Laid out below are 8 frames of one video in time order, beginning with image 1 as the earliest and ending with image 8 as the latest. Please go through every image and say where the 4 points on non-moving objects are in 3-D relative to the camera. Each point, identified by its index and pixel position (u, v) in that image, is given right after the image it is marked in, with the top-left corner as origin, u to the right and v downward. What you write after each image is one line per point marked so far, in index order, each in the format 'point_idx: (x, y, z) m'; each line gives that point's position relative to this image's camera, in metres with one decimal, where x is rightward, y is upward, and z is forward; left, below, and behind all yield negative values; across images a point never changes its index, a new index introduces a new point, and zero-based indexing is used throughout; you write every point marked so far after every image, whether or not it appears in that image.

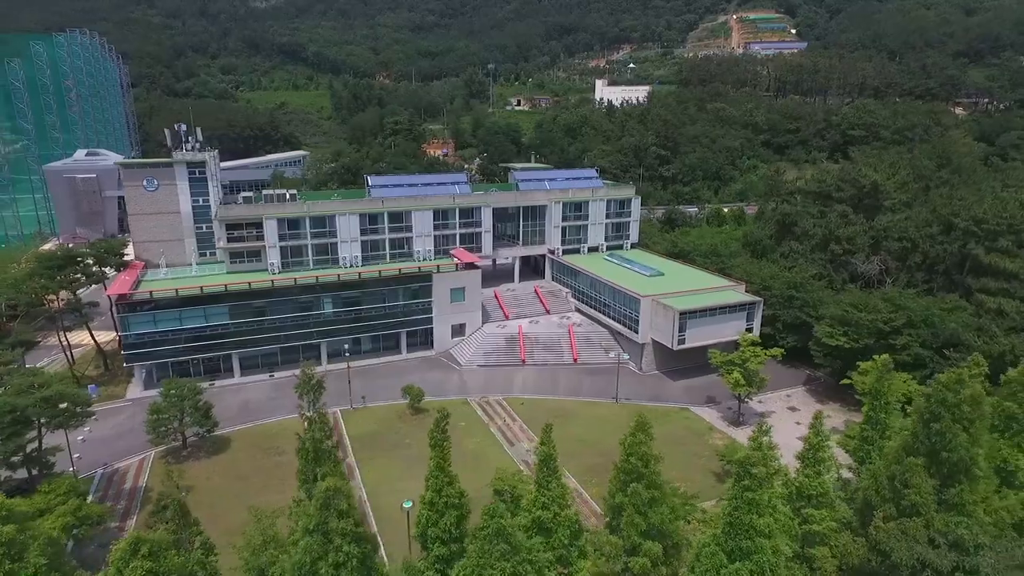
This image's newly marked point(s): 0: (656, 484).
0: (+3.8, -5.2, +16.4) m
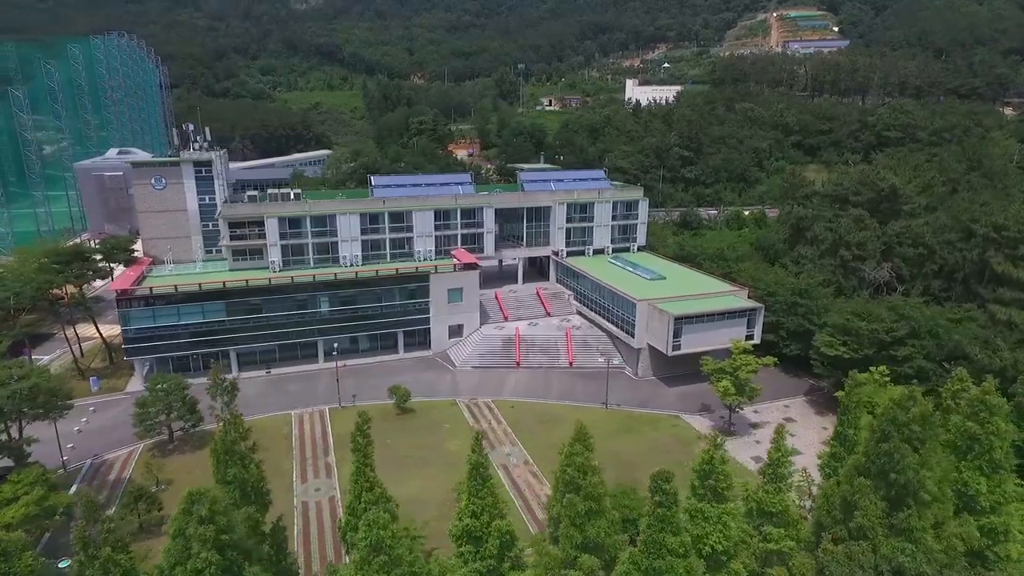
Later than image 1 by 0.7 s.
0: (+2.1, -5.4, +15.9) m
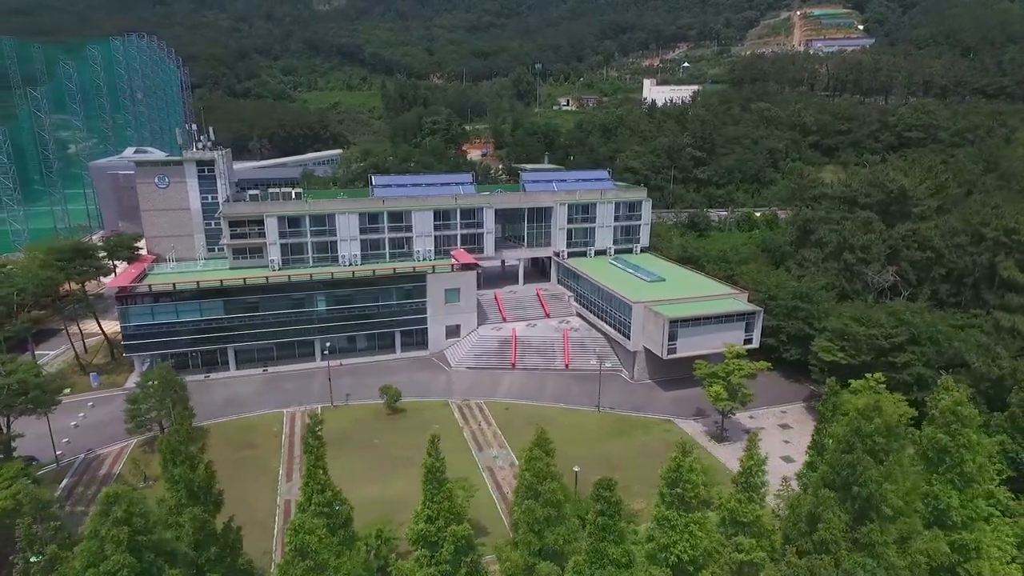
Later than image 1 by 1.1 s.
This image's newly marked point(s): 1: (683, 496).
0: (+1.1, -5.4, +15.7) m
1: (+4.6, -5.7, +16.8) m
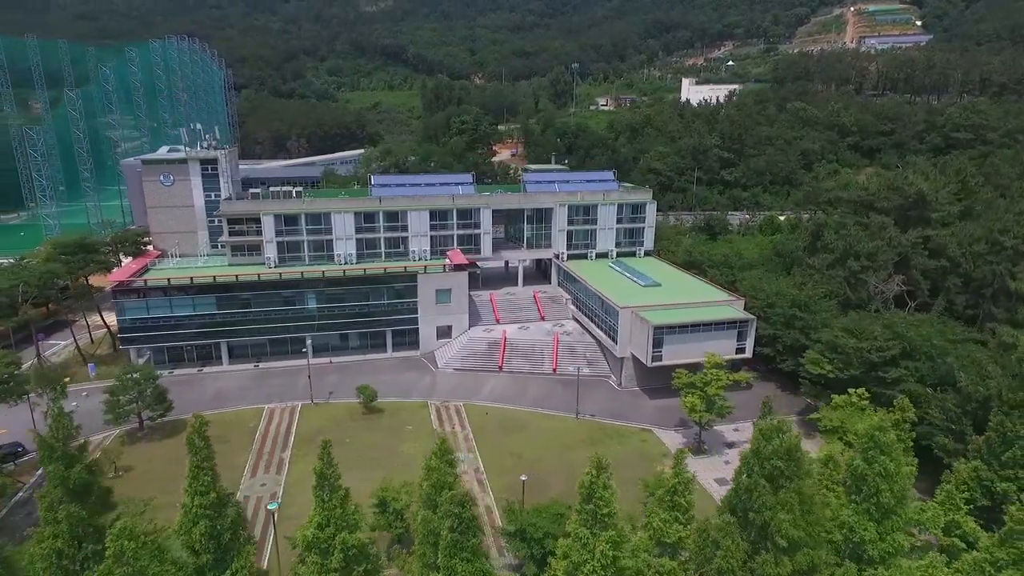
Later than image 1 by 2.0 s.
0: (-1.4, -5.6, +15.2) m
1: (+2.2, -5.9, +16.1) m
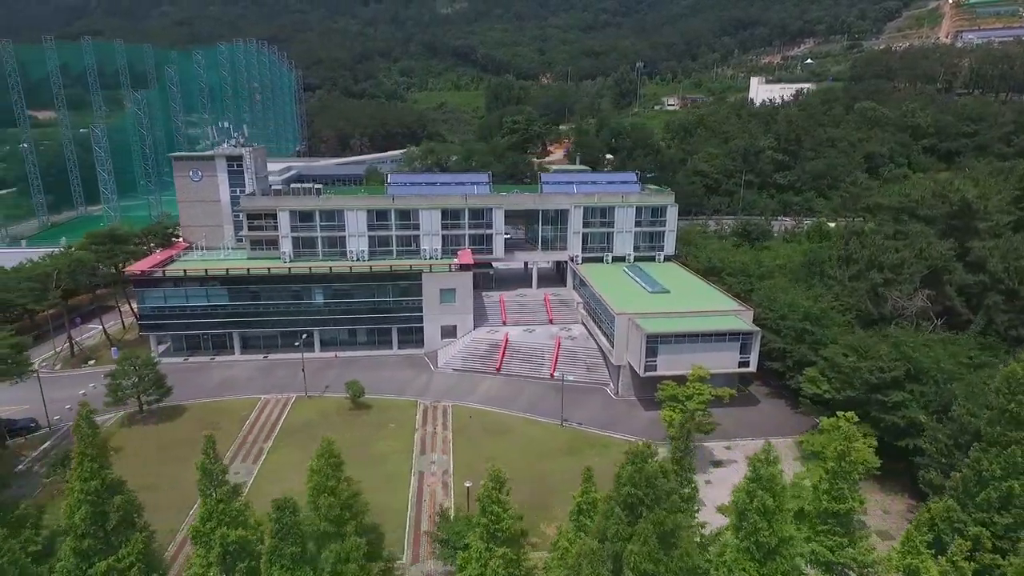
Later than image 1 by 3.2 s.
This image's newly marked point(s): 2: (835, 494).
0: (-4.1, -5.6, +15.0) m
1: (-0.5, -6.0, +15.5) m
2: (+8.8, -5.6, +16.6) m
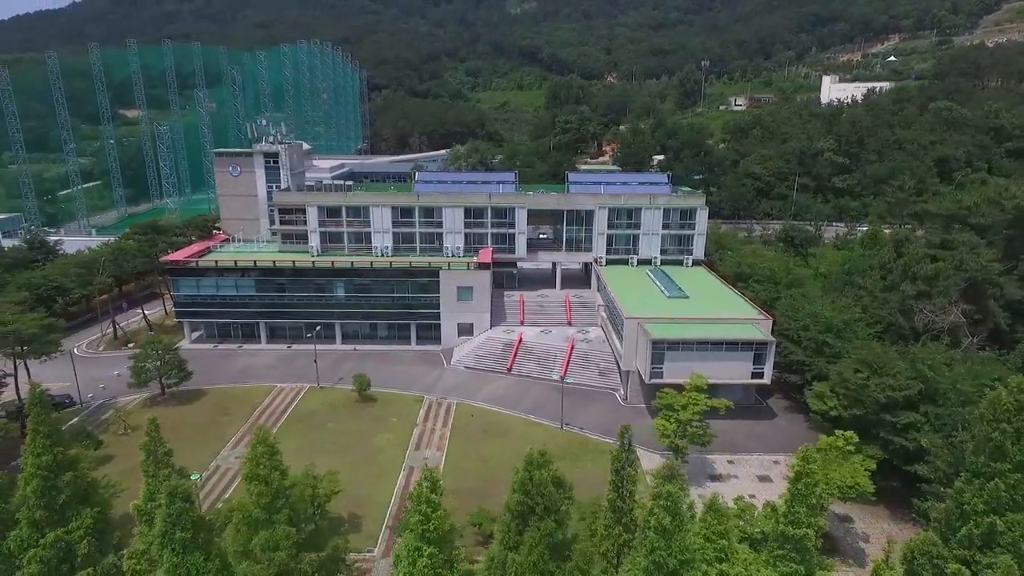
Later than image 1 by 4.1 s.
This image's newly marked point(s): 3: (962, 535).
0: (-5.9, -5.4, +15.3) m
1: (-2.2, -6.0, +15.4) m
2: (+7.1, -5.8, +15.5) m
3: (+11.4, -6.3, +15.8) m
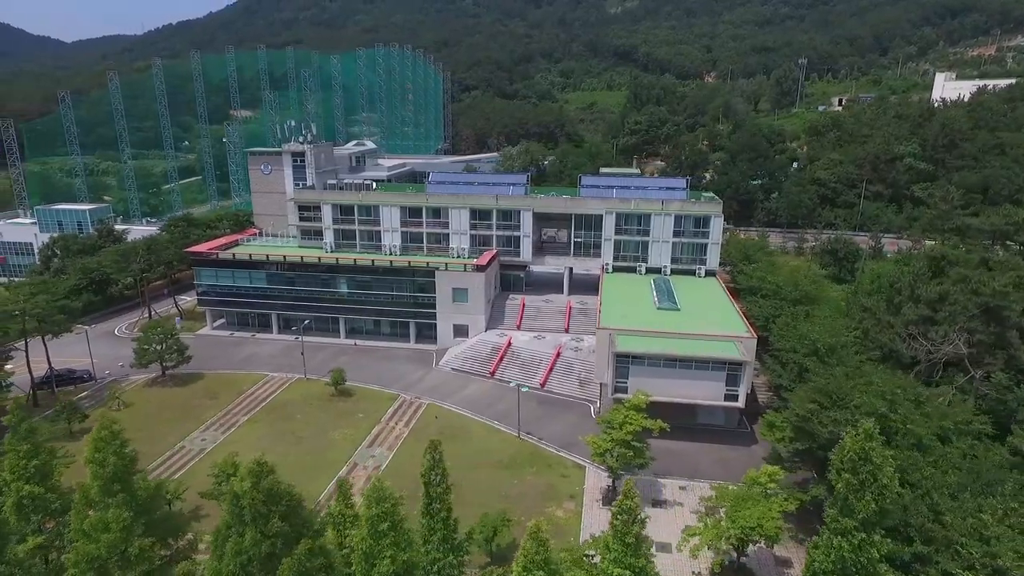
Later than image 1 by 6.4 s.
0: (-10.4, -5.3, +16.1) m
1: (-6.8, -6.0, +15.7) m
2: (+2.5, -6.2, +14.3) m
3: (+6.7, -6.9, +13.9) m
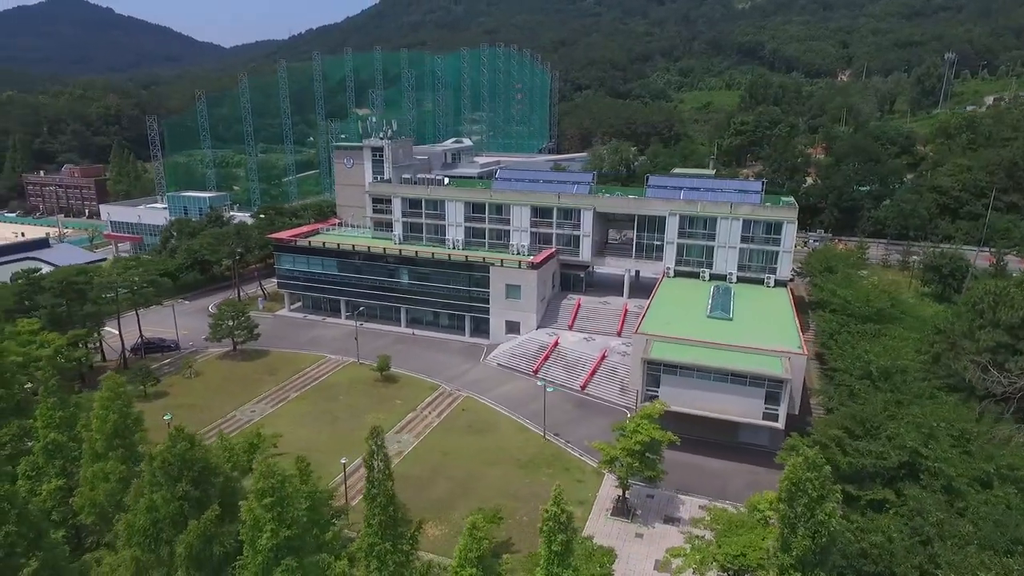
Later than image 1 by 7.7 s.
0: (-11.5, -4.5, +17.8) m
1: (-8.0, -5.4, +16.8) m
2: (+0.8, -6.2, +13.8) m
3: (+4.9, -7.1, +12.6) m
